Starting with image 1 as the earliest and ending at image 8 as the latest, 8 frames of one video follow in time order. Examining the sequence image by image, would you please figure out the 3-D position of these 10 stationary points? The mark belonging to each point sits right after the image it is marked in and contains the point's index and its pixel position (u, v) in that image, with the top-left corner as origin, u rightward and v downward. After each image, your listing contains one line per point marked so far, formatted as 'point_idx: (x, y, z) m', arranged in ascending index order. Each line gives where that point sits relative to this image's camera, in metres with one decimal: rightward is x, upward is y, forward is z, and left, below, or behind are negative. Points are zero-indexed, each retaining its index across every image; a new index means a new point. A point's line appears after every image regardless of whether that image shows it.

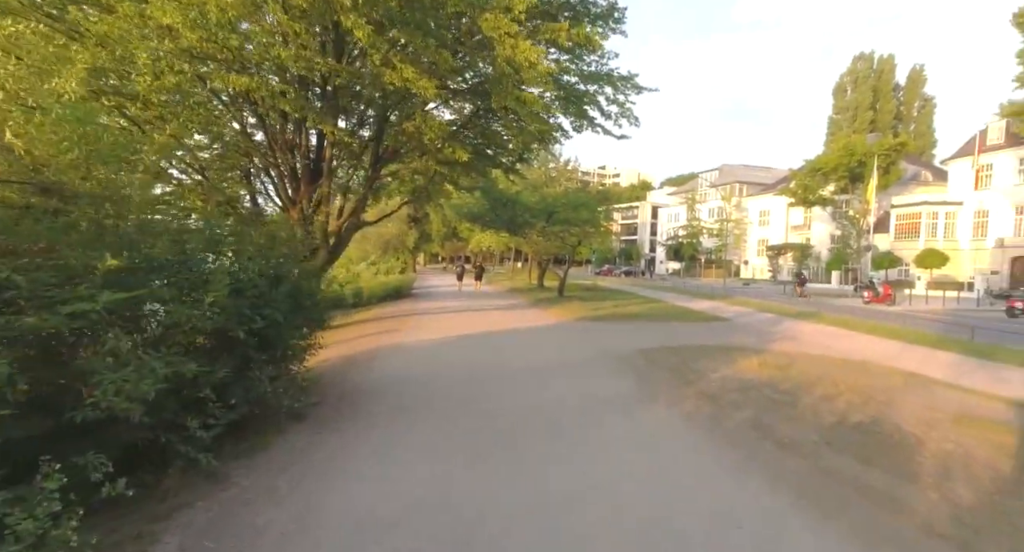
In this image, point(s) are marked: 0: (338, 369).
0: (-3.4, -1.9, +9.4) m
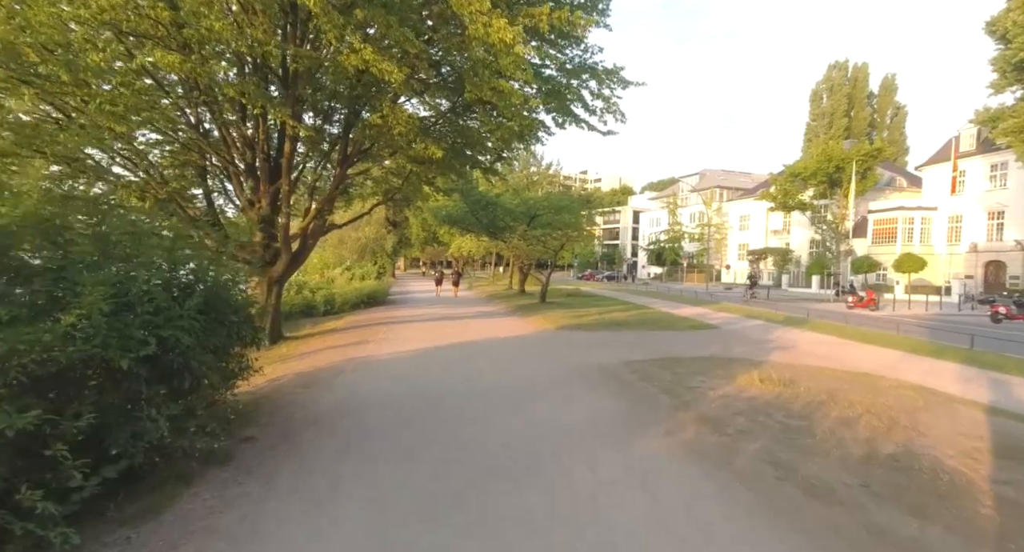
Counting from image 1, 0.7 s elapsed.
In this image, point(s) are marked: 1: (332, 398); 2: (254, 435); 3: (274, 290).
0: (-3.8, -2.0, +8.3) m
1: (-2.9, -2.0, +7.7) m
2: (-3.0, -1.9, +5.5) m
3: (-7.2, -0.5, +14.4) m
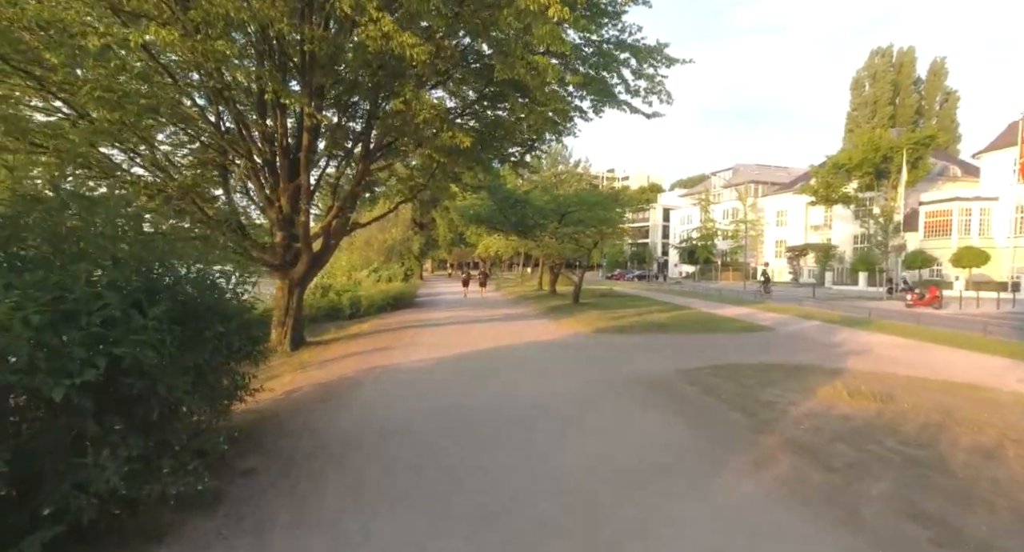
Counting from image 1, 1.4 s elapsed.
0: (-3.2, -2.0, +7.4) m
1: (-2.3, -2.0, +6.8) m
2: (-2.5, -1.9, +4.6) m
3: (-6.2, -0.6, +13.7) m
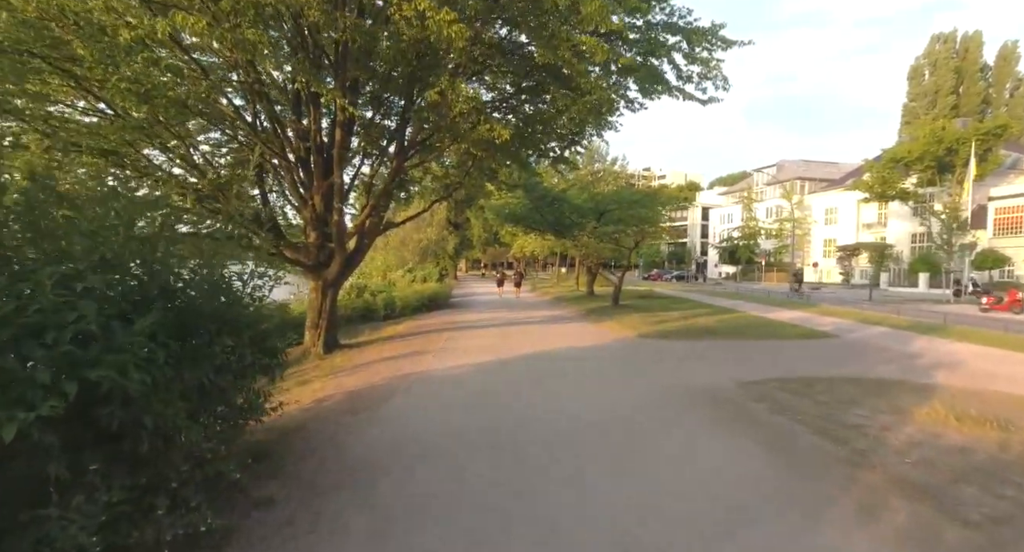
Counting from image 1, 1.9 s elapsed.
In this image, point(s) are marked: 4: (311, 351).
0: (-2.5, -2.0, +6.9) m
1: (-1.7, -2.1, +6.3) m
2: (-2.1, -1.9, +4.1) m
3: (-5.1, -0.6, +13.4) m
4: (-5.6, -2.1, +13.3) m
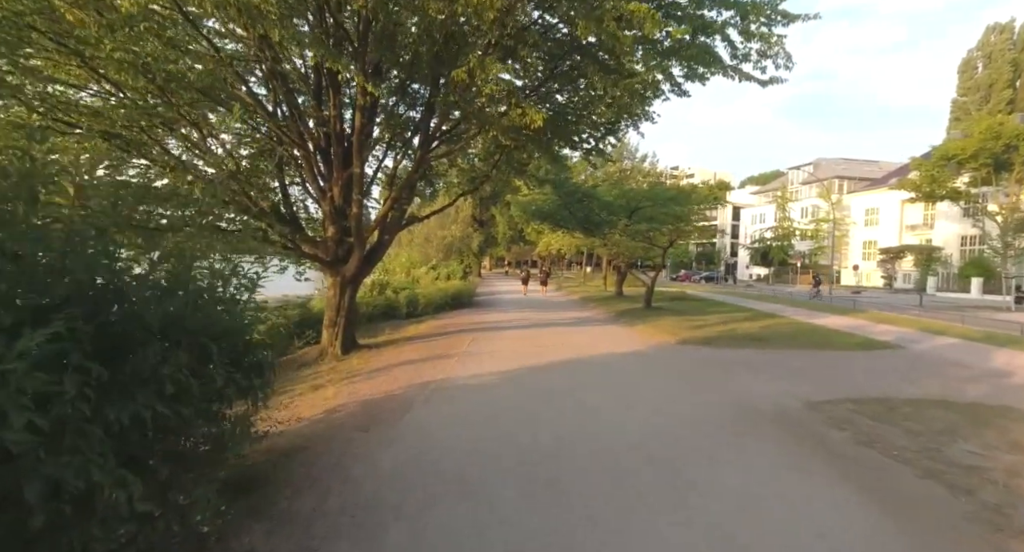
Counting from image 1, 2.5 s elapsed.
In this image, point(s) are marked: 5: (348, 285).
0: (-2.1, -2.0, +6.1) m
1: (-1.3, -2.0, +5.4) m
2: (-1.8, -1.9, +3.3) m
3: (-4.4, -0.5, +12.7) m
4: (-4.9, -2.0, +12.6) m
5: (-4.4, -0.2, +12.6) m
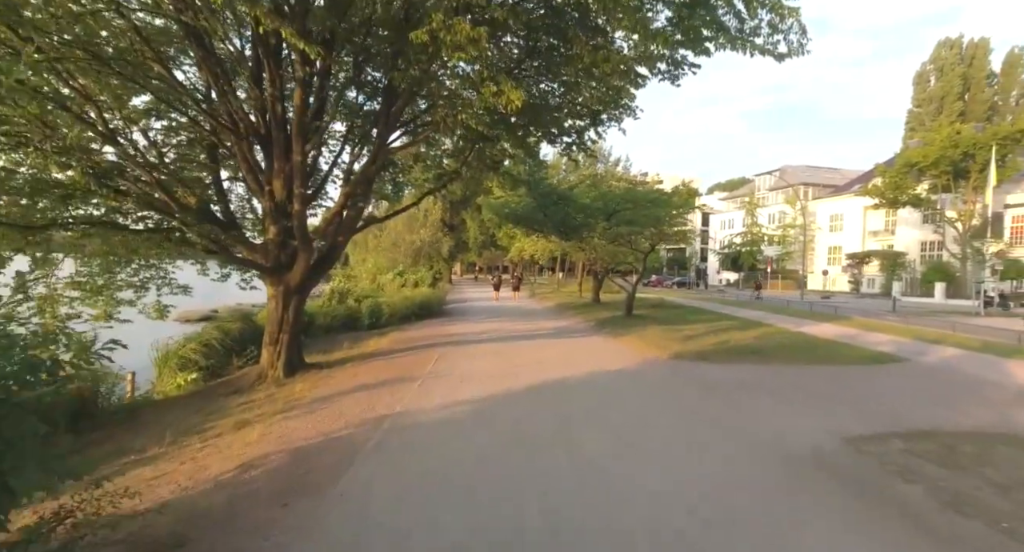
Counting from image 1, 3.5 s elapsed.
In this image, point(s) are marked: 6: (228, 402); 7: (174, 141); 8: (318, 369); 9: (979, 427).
0: (-2.3, -2.1, +4.4) m
1: (-1.5, -2.1, +3.8) m
2: (-1.8, -2.0, +1.6) m
3: (-5.0, -0.7, +10.9) m
4: (-5.5, -2.2, +10.7) m
5: (-5.0, -0.4, +10.8) m
6: (-5.6, -2.4, +9.3) m
7: (-8.5, +3.3, +12.0) m
8: (-4.6, -2.2, +11.3) m
9: (+6.5, -2.1, +6.6) m
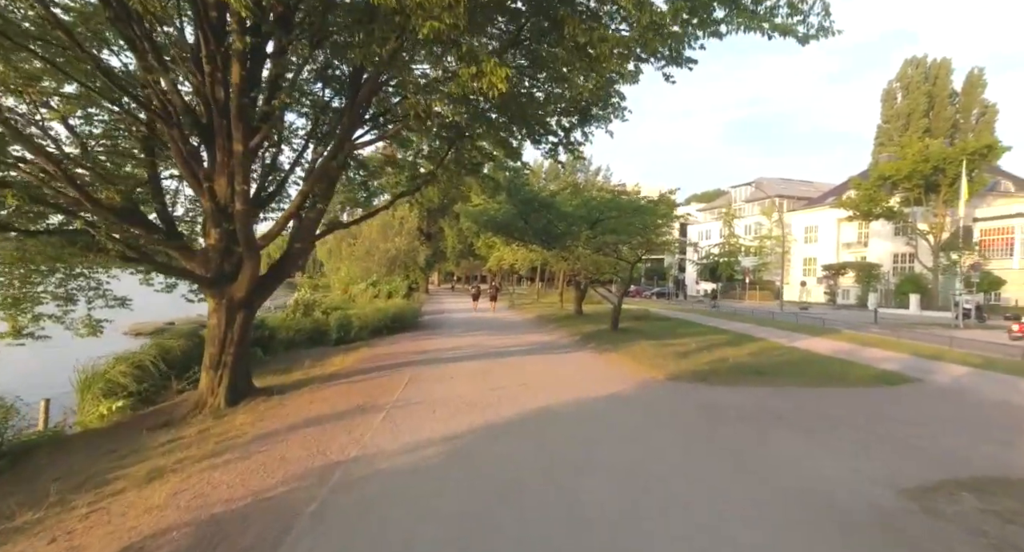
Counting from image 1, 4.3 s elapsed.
0: (-2.4, -2.2, +3.0) m
1: (-1.6, -2.2, +2.4) m
2: (-1.8, -2.0, +0.2) m
3: (-5.4, -0.9, +9.4) m
4: (-5.8, -2.4, +9.2) m
5: (-5.4, -0.6, +9.3) m
6: (-5.9, -2.6, +7.8) m
7: (-8.9, +3.1, +10.4) m
8: (-5.0, -2.4, +9.8) m
9: (+6.3, -2.3, +5.6) m
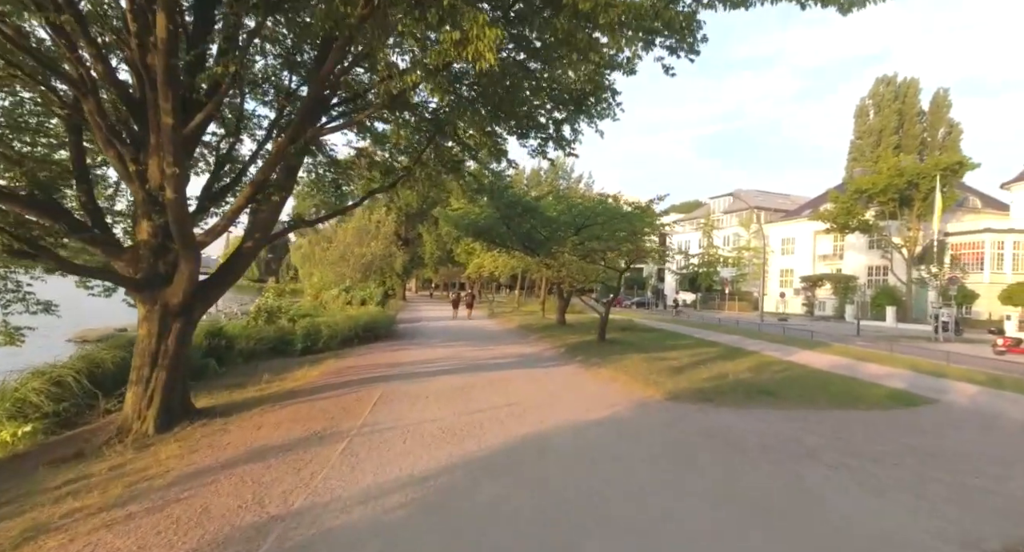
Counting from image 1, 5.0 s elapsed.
0: (-2.4, -2.2, +1.7) m
1: (-1.5, -2.2, +1.1) m
2: (-1.7, -1.9, -1.1) m
3: (-5.6, -0.9, +7.9) m
4: (-6.1, -2.5, +7.7) m
5: (-5.6, -0.6, +7.9) m
6: (-6.1, -2.6, +6.3) m
7: (-9.2, +3.1, +8.9) m
8: (-5.3, -2.5, +8.4) m
9: (+6.2, -2.4, +4.7) m
